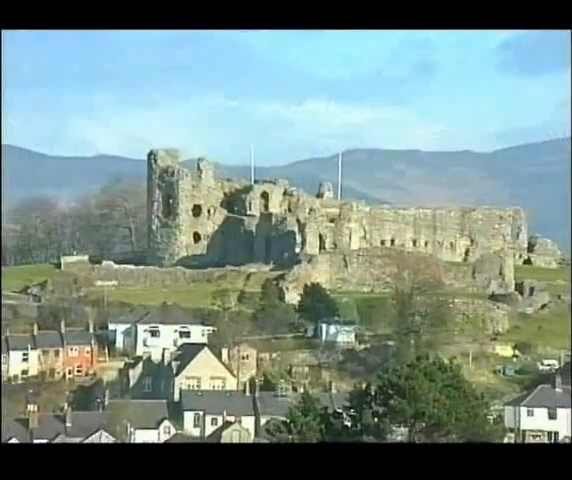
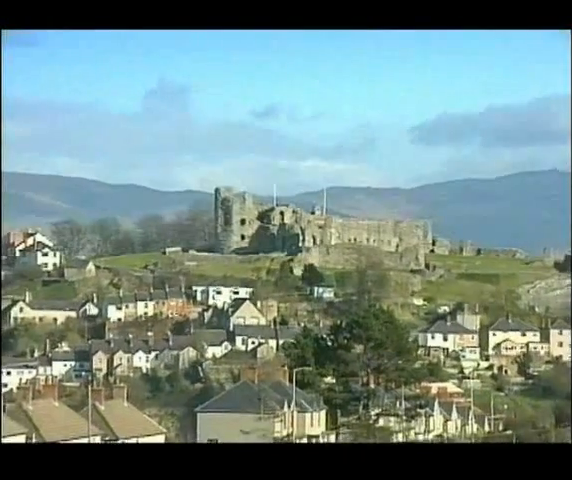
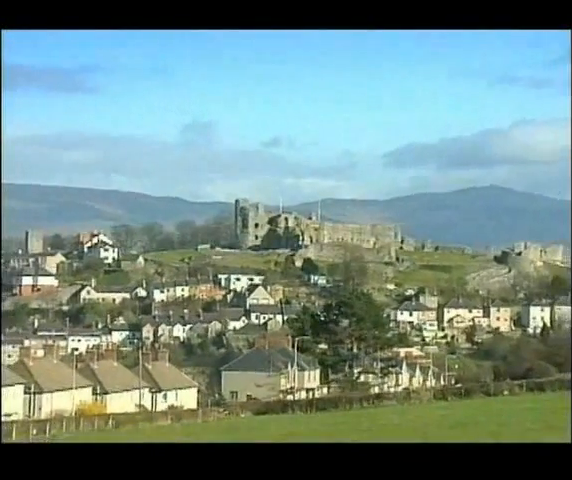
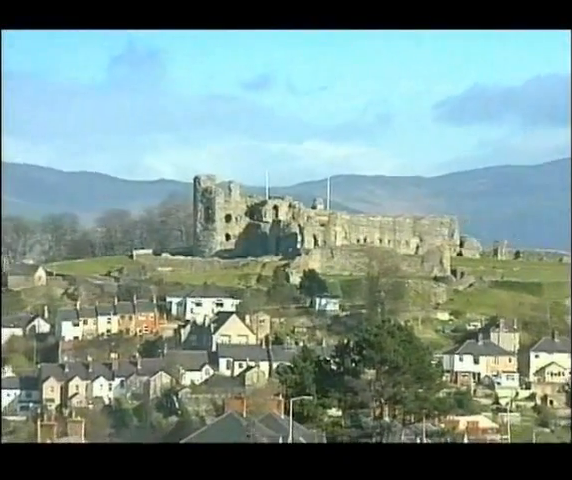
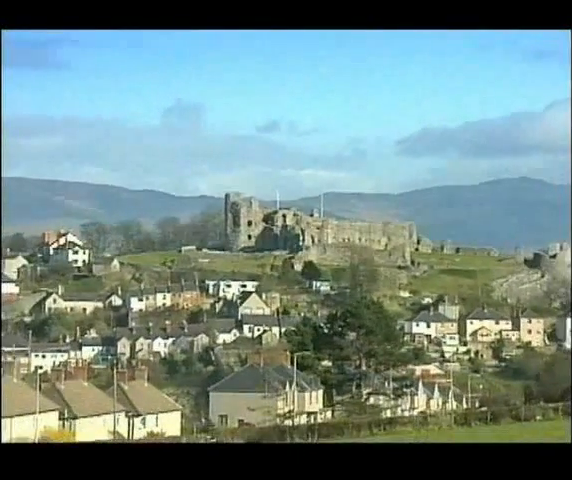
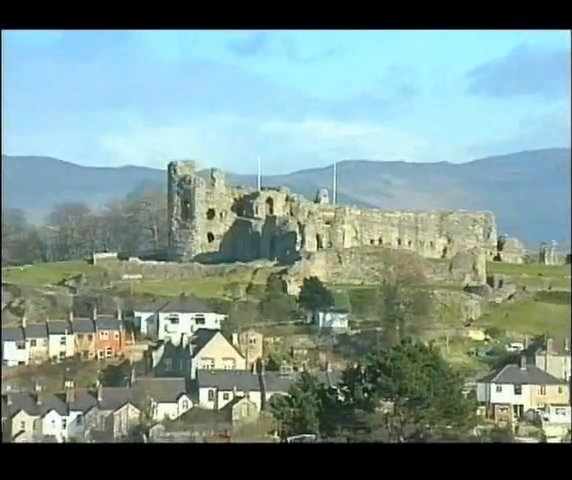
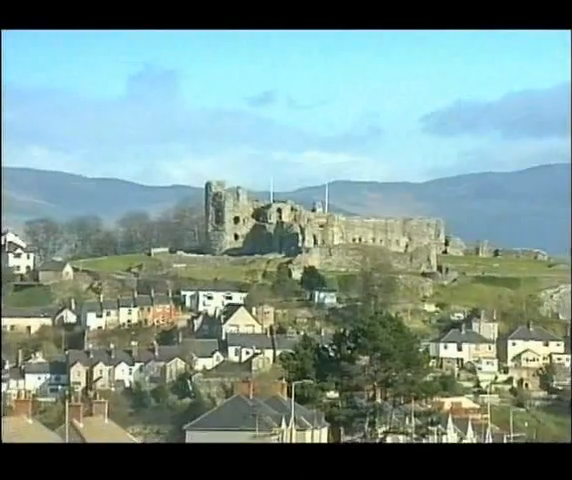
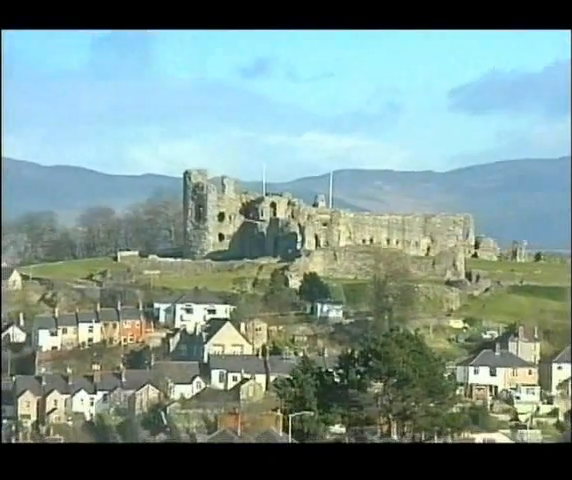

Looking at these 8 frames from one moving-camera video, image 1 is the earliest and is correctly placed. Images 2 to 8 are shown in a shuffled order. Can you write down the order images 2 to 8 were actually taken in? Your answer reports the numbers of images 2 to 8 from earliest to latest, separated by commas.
6, 8, 4, 7, 2, 5, 3
